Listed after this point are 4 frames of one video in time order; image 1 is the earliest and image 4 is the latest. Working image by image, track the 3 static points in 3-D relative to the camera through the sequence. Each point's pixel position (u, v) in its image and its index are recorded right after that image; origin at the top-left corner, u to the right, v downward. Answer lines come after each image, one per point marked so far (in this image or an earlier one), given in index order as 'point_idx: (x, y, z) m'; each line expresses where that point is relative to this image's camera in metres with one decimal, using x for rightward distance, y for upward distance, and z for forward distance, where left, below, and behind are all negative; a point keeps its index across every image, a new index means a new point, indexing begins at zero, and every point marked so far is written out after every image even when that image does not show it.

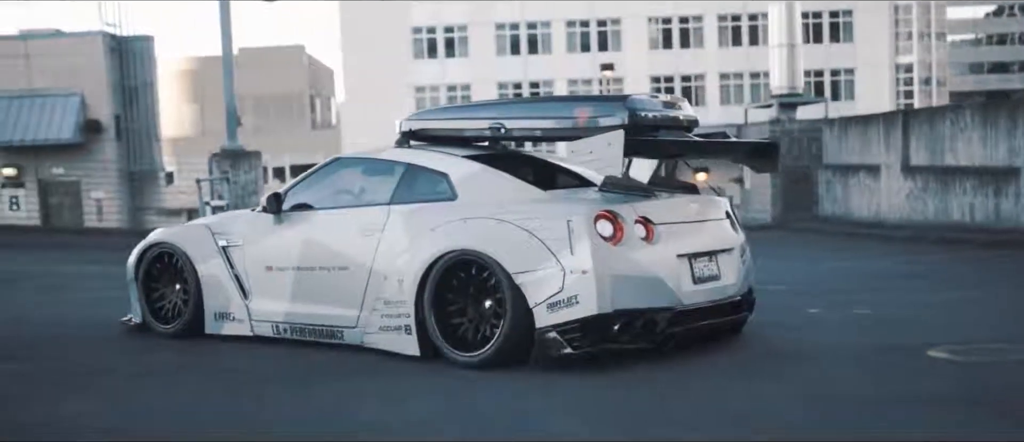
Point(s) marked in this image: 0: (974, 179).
0: (+6.3, +0.6, +18.7) m
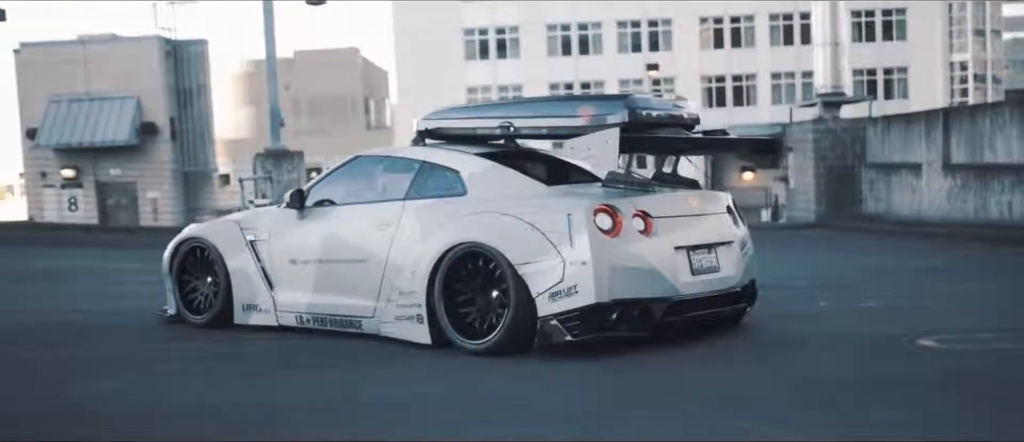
0: (+6.9, +0.6, +18.8) m
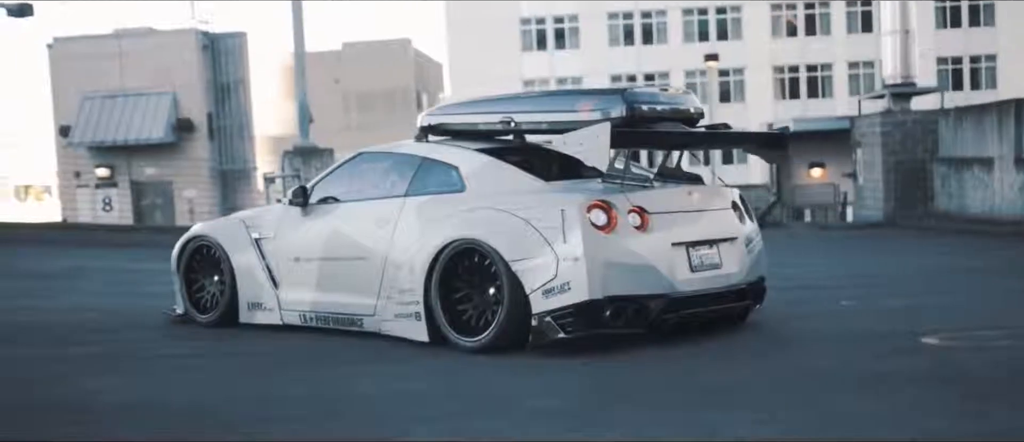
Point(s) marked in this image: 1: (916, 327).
0: (+7.3, +0.7, +18.4) m
1: (+2.4, -0.7, +7.9) m
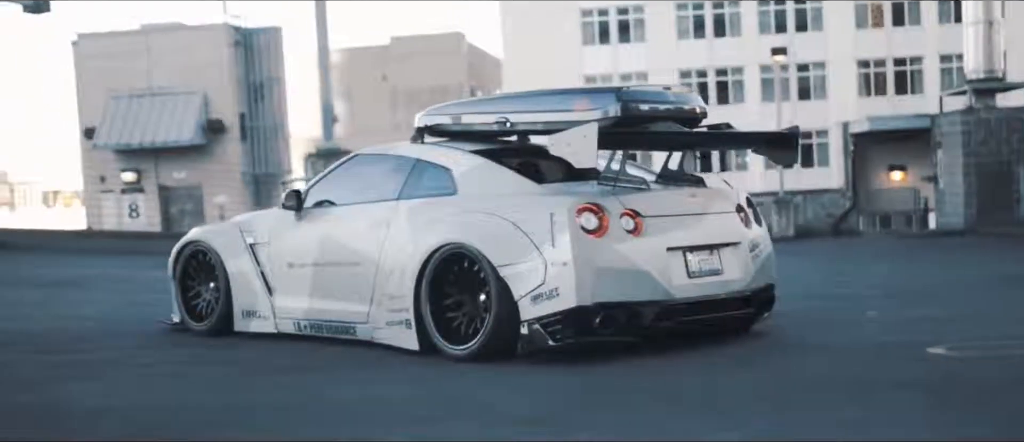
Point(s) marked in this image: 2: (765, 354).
0: (+7.6, +0.6, +17.9) m
1: (+2.4, -0.7, +7.6) m
2: (+1.3, -0.7, +6.9) m
